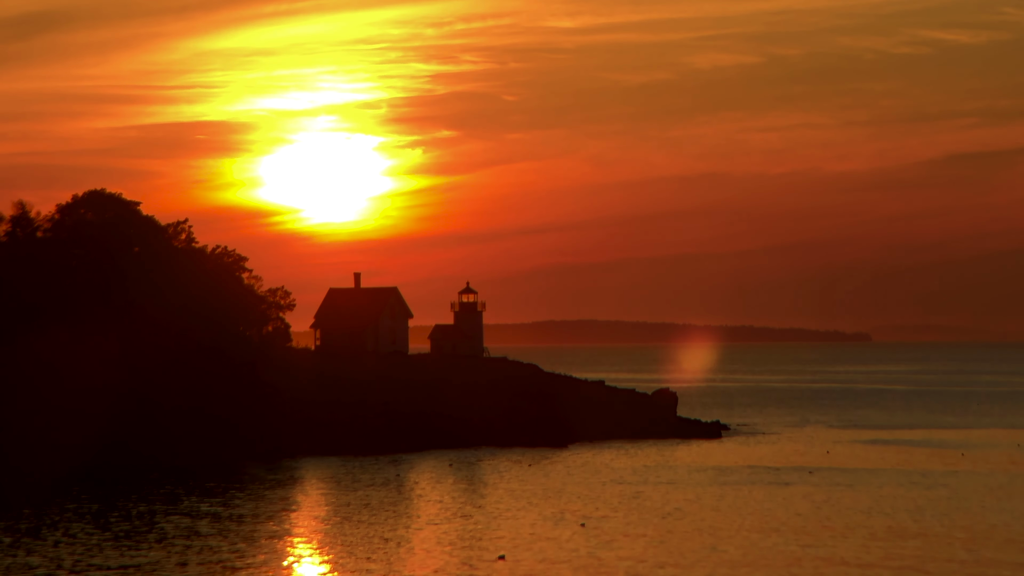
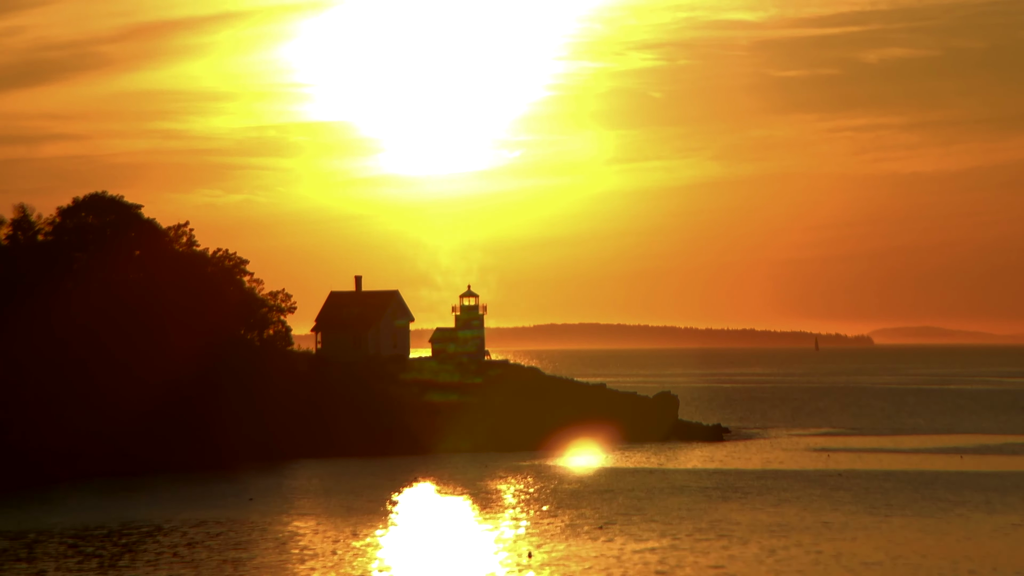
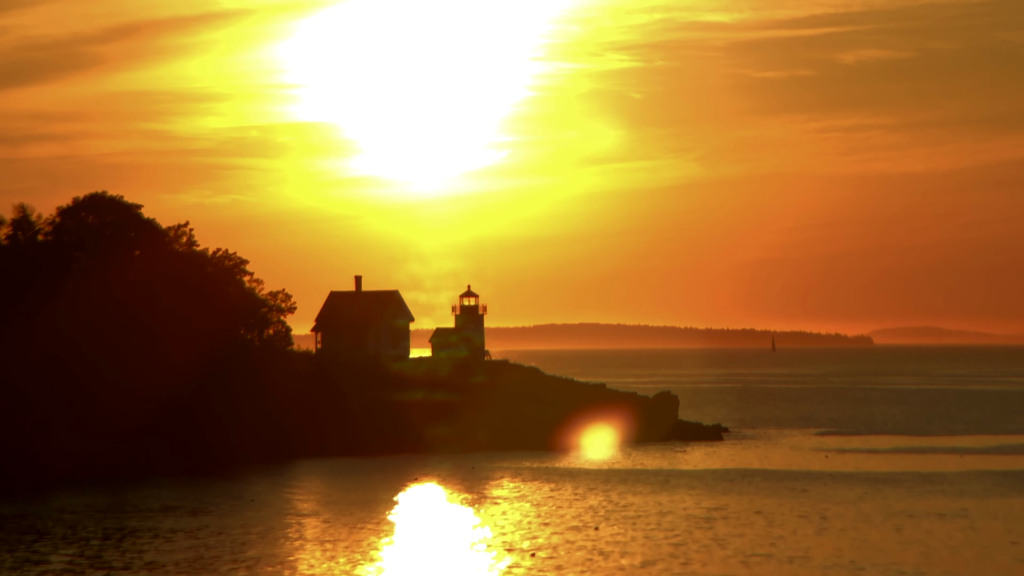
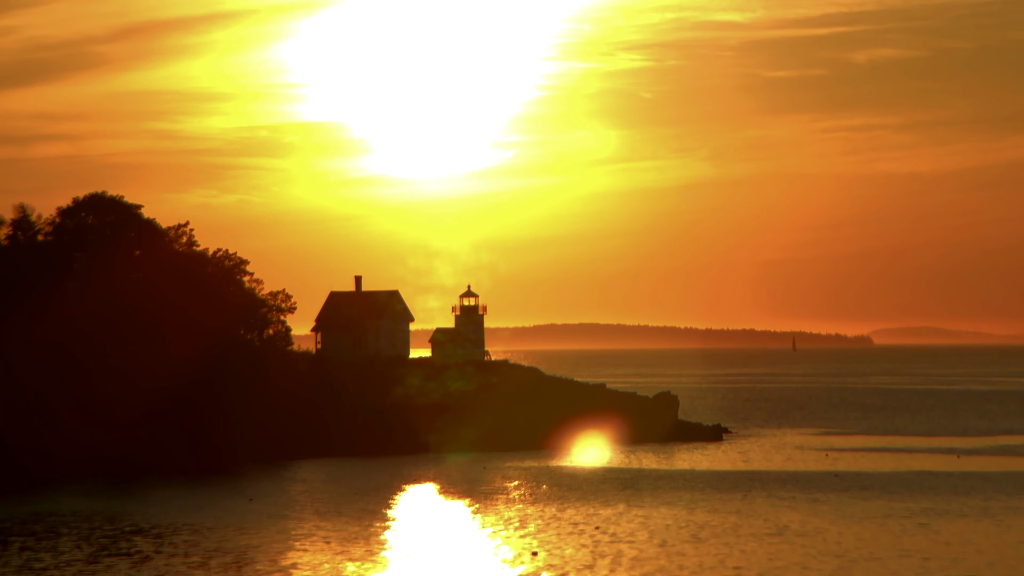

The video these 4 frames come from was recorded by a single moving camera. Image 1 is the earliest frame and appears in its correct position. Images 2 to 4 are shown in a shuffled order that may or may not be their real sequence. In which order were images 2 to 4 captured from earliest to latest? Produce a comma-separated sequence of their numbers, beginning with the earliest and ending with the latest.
3, 4, 2
